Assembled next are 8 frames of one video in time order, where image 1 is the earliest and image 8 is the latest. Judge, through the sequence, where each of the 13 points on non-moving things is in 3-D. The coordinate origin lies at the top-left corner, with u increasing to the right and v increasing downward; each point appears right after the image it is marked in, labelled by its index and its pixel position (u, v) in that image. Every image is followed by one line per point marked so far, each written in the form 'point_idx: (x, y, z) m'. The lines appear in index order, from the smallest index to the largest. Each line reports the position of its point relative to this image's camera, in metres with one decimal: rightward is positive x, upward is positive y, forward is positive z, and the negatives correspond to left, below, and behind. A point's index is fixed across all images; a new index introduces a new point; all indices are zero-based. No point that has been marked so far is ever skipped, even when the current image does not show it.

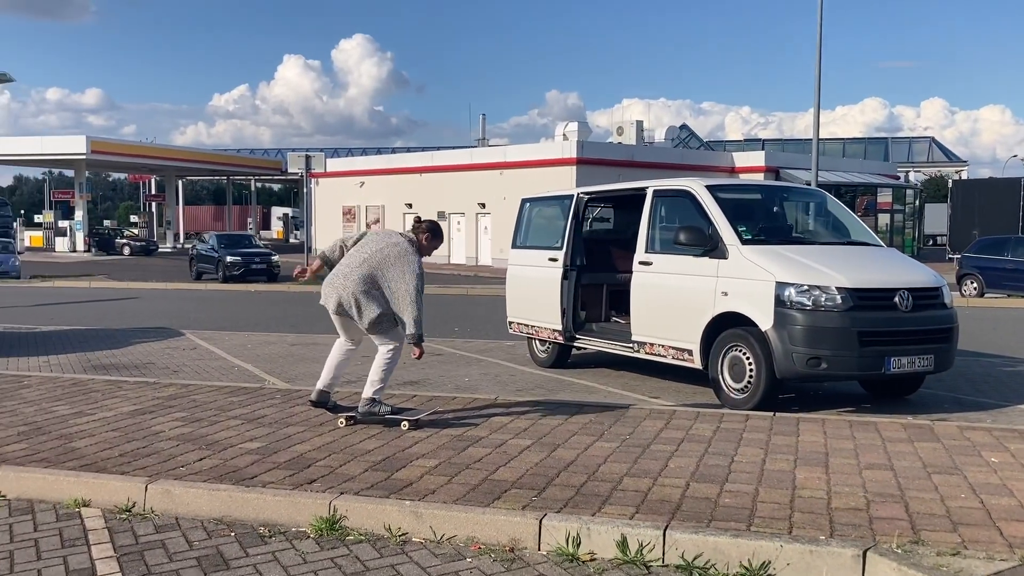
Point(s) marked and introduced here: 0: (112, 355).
0: (-4.7, -0.8, +11.2) m
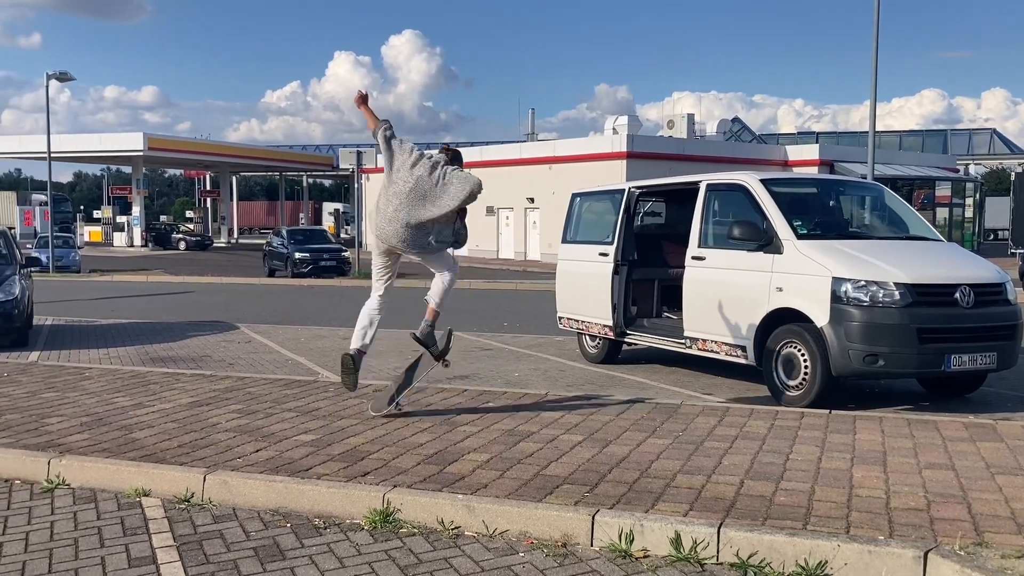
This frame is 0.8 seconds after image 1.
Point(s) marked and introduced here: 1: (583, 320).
0: (-4.1, -0.7, +11.4) m
1: (+0.8, -0.4, +10.1) m
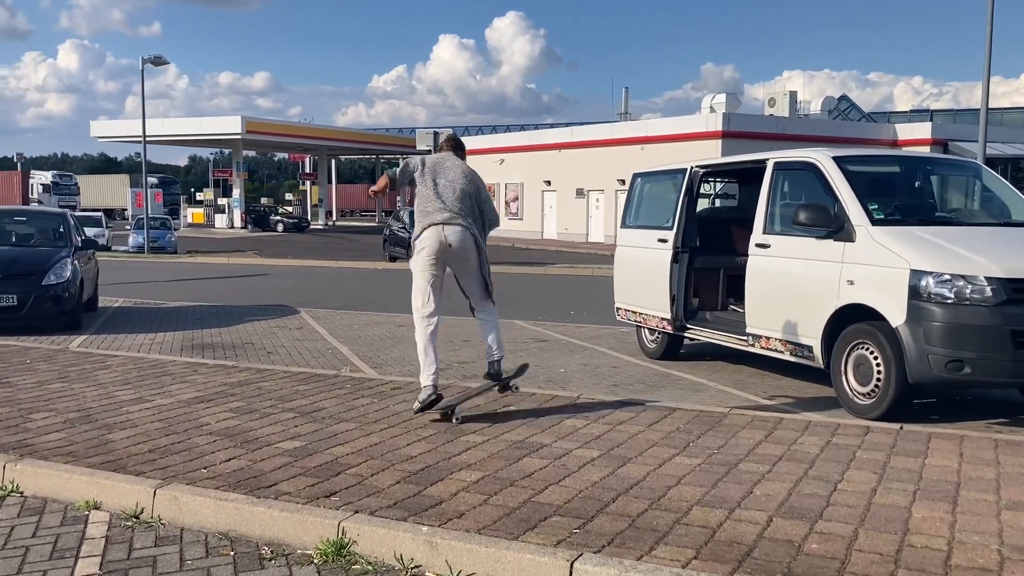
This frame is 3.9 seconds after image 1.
0: (-3.5, -0.5, +11.1) m
1: (+1.3, -0.2, +9.3) m
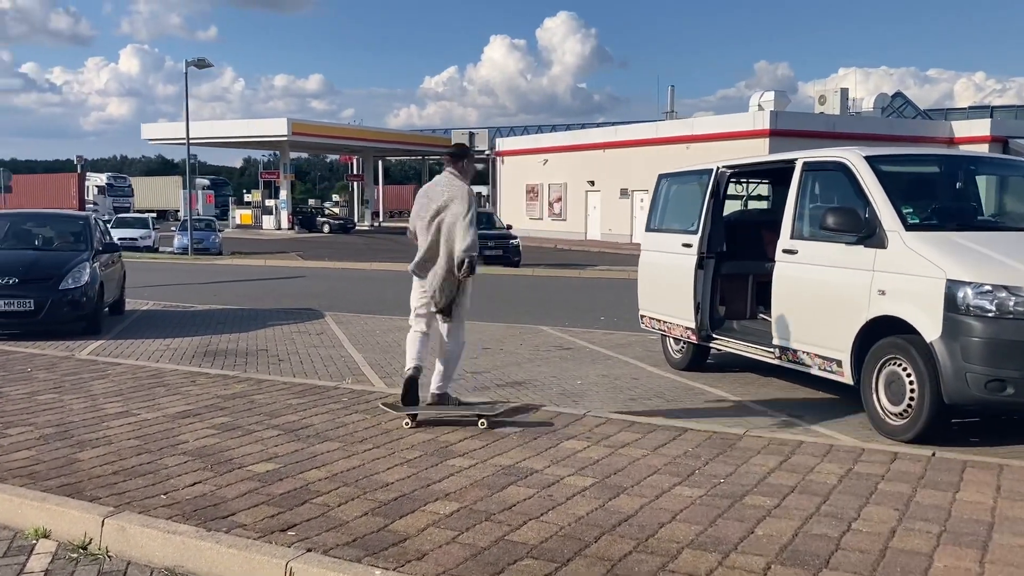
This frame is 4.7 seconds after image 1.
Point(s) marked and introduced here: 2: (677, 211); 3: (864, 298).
0: (-3.2, -0.6, +10.9) m
1: (+1.4, -0.3, +8.8) m
2: (+1.6, +0.7, +8.9) m
3: (+2.3, -0.1, +6.2) m
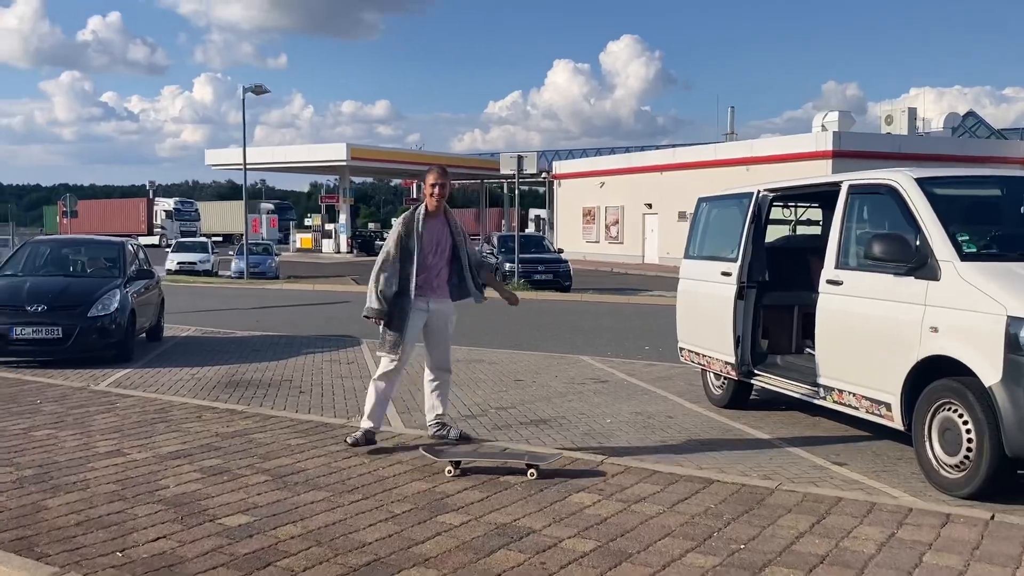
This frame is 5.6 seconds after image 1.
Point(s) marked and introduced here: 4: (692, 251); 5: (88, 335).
0: (-2.8, -0.9, +10.6) m
1: (+1.7, -0.6, +8.2) m
2: (+1.8, +0.5, +8.4) m
3: (+2.4, -0.3, +5.6) m
4: (+1.7, +0.3, +8.8) m
5: (-4.7, -0.5, +10.4) m
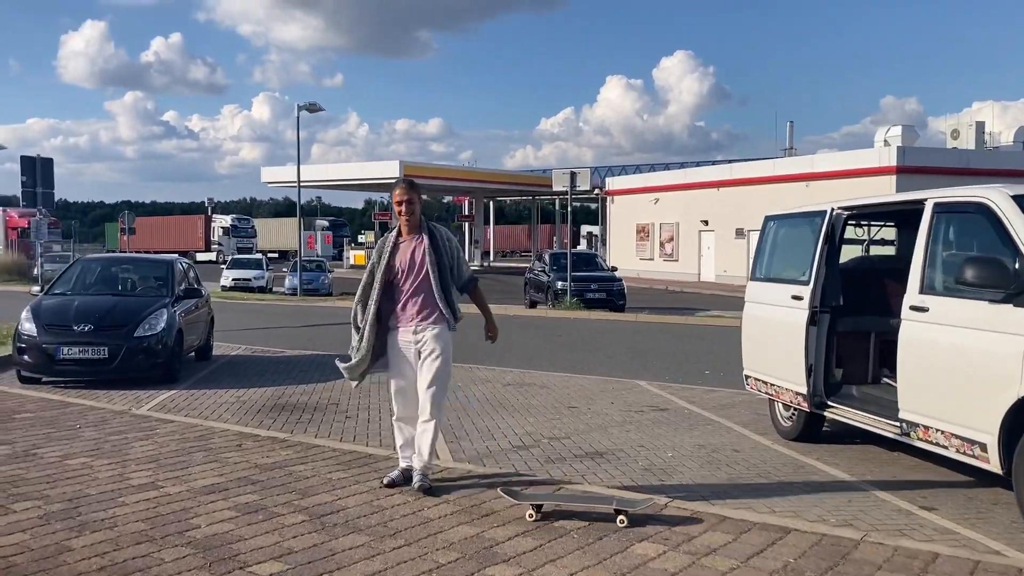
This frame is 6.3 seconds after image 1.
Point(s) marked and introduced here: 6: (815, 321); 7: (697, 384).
0: (-2.2, -1.1, +10.4) m
1: (+2.1, -0.8, +7.7) m
2: (+2.3, +0.3, +7.9) m
3: (+2.7, -0.4, +5.1) m
4: (+2.2, +0.1, +8.3) m
5: (-4.1, -0.7, +10.2) m
6: (+2.3, -0.3, +7.2) m
7: (+2.2, -1.1, +11.1) m
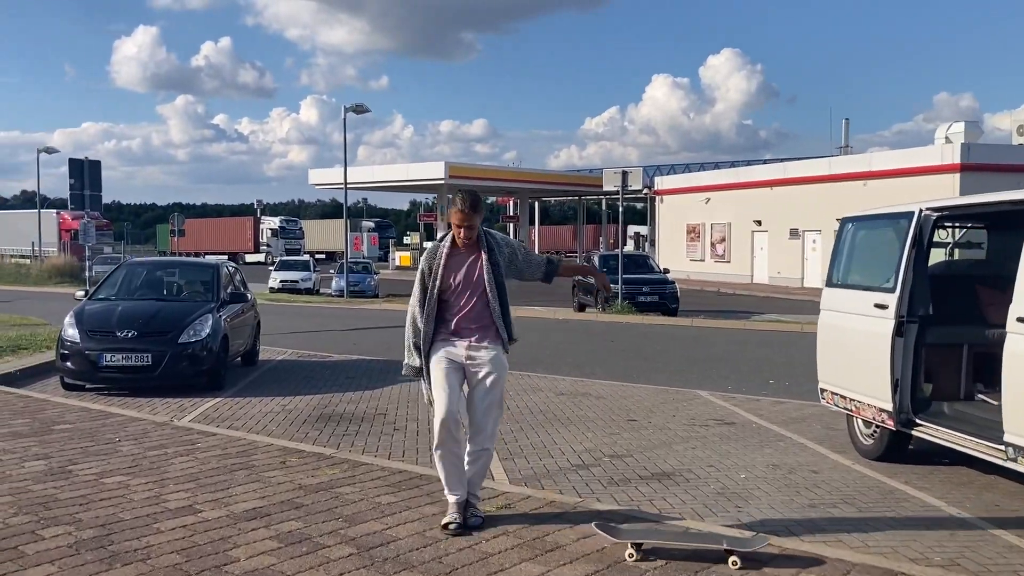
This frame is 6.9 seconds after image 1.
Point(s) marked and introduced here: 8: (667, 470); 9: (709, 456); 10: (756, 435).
0: (-1.7, -1.2, +10.0) m
1: (+2.6, -0.8, +7.2) m
2: (+2.7, +0.2, +7.3) m
3: (+3.0, -0.5, +4.5) m
4: (+2.6, +0.1, +7.7) m
5: (-3.5, -0.8, +9.9) m
6: (+2.7, -0.3, +6.6) m
7: (+2.8, -1.2, +10.5) m
8: (+1.1, -1.3, +6.7) m
9: (+1.5, -1.3, +7.2) m
10: (+2.1, -1.3, +8.2) m
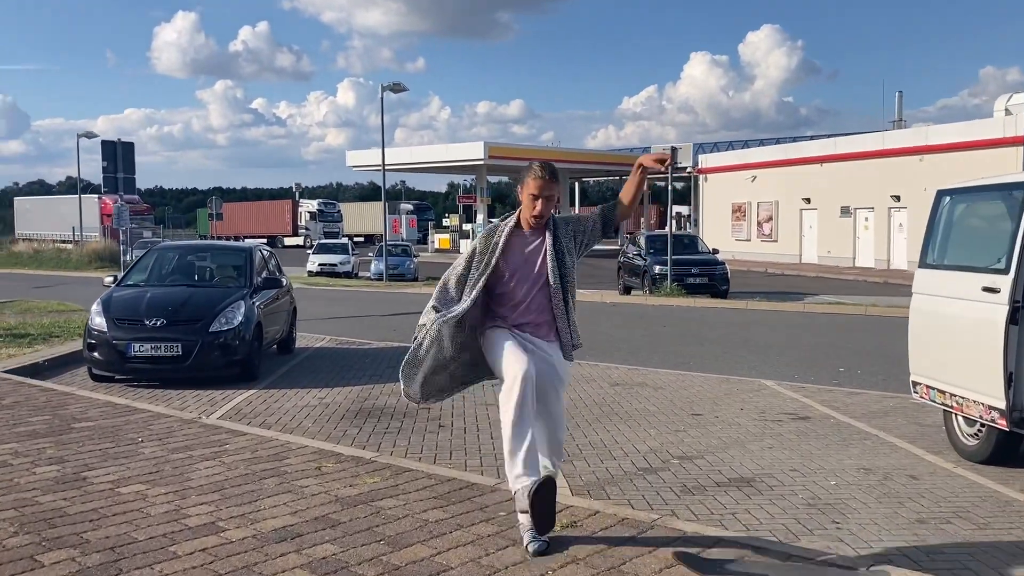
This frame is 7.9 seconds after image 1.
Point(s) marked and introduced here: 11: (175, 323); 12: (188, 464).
0: (-1.1, -1.0, +9.4) m
1: (+3.0, -0.7, +6.4) m
2: (+3.1, +0.3, +6.5) m
3: (+3.3, -0.4, +3.6) m
4: (+3.0, +0.2, +6.9) m
5: (-3.0, -0.6, +9.4) m
6: (+3.1, -0.2, +5.8) m
7: (+3.3, -1.0, +9.7) m
8: (+1.5, -1.2, +6.0) m
9: (+1.9, -1.2, +6.5) m
10: (+2.5, -1.1, +7.4) m
11: (-3.4, -0.4, +9.5) m
12: (-2.0, -1.1, +5.8) m
